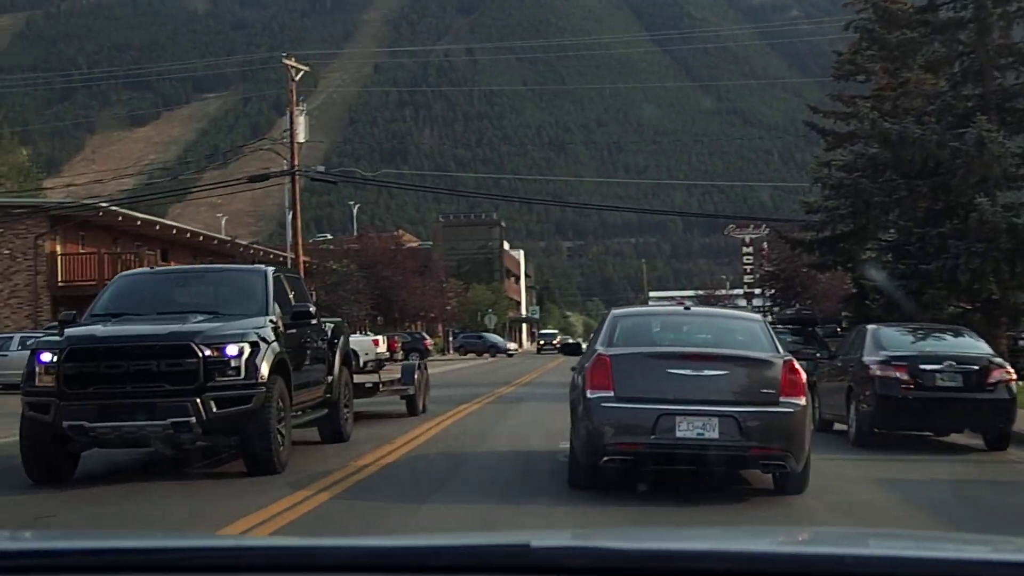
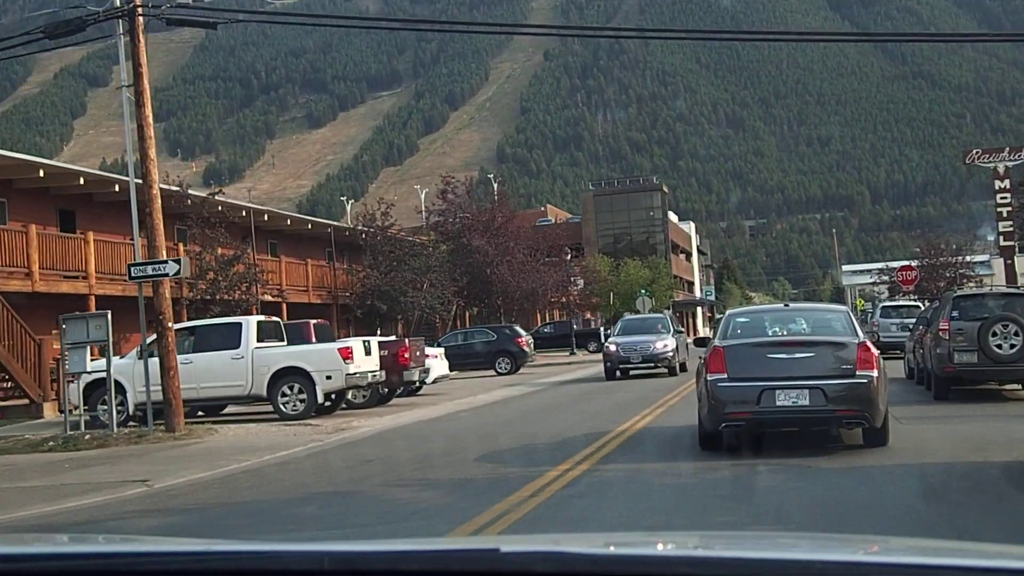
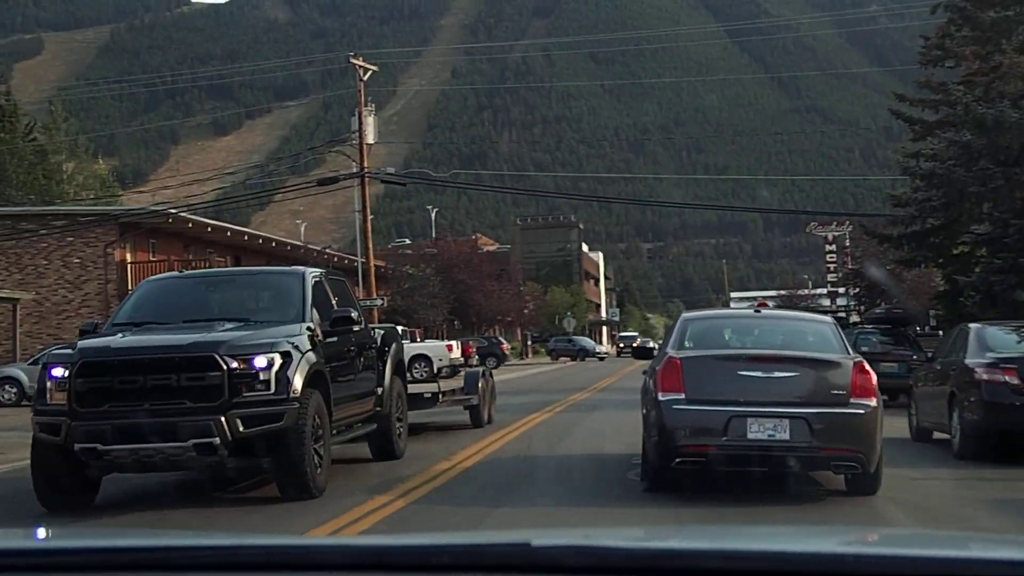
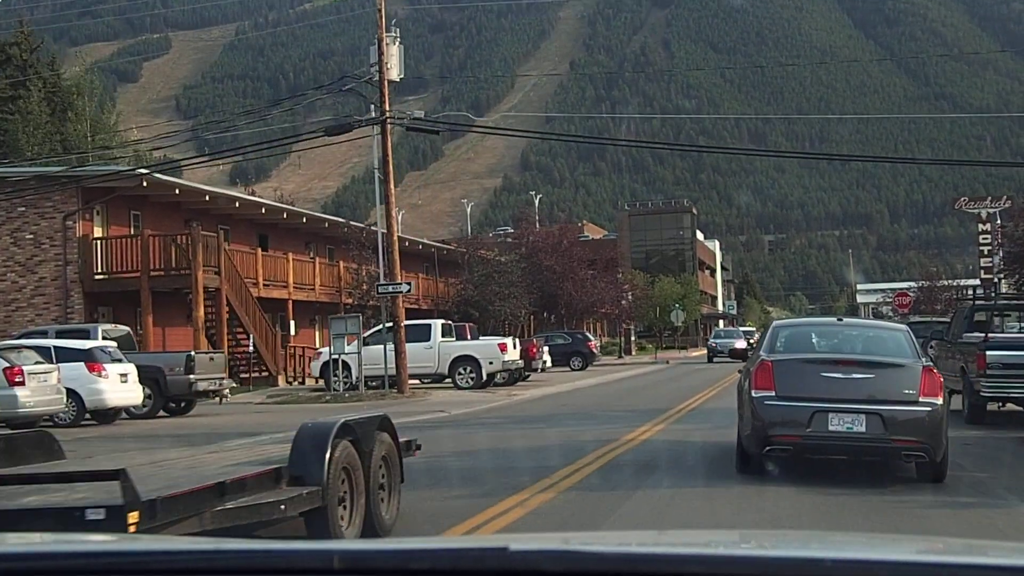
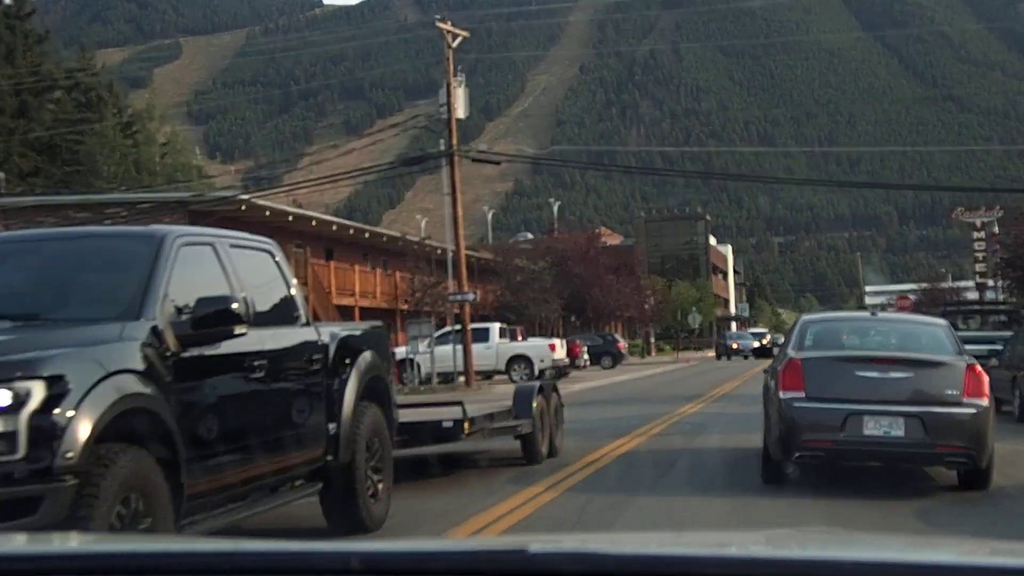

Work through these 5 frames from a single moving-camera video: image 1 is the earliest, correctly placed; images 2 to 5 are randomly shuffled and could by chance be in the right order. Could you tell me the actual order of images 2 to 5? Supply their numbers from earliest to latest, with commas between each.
3, 5, 4, 2
